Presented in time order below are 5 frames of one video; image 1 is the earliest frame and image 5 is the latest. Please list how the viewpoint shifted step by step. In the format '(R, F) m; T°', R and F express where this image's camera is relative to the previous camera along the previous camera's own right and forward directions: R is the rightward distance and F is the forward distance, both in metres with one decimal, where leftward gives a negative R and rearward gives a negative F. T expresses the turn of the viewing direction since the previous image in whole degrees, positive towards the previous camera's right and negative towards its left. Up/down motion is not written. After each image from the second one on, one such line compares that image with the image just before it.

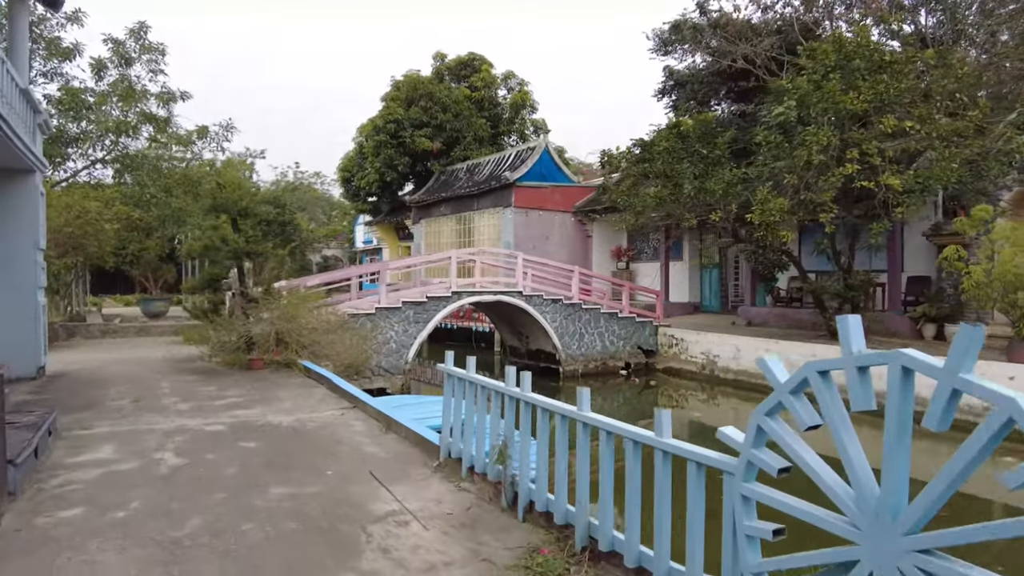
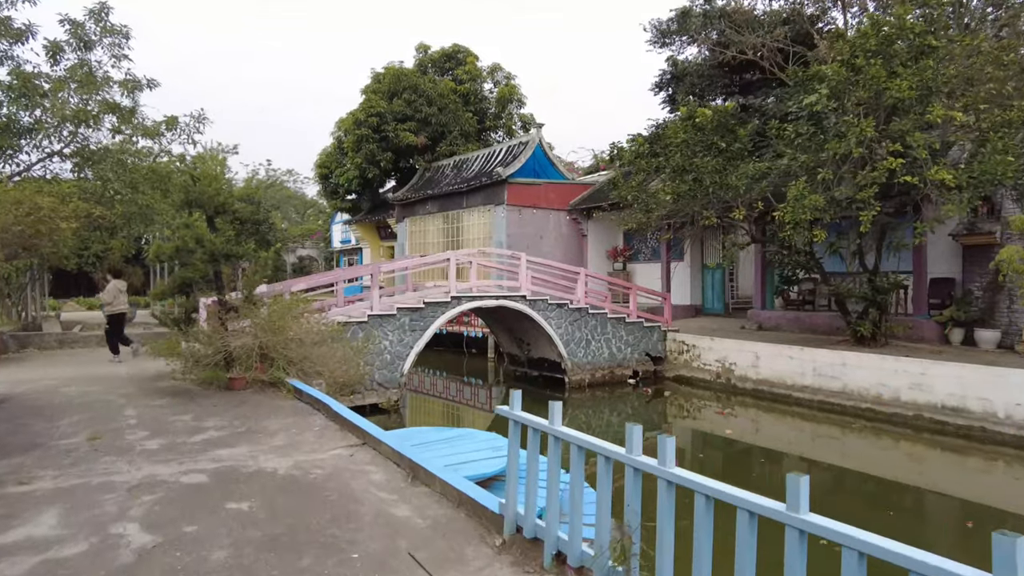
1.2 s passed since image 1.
(-0.5, +0.9) m; +2°
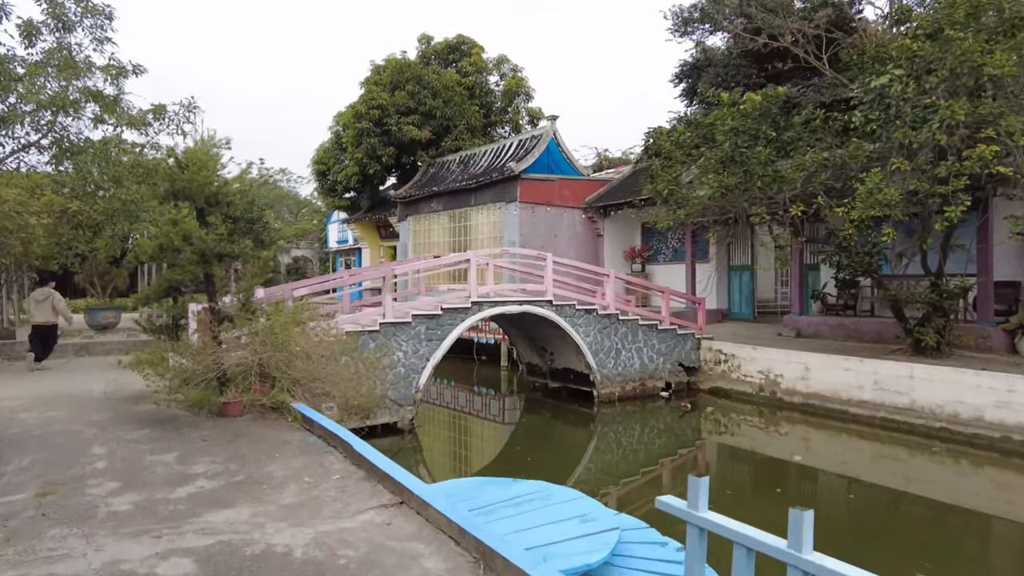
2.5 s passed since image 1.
(-0.5, +1.1) m; +1°
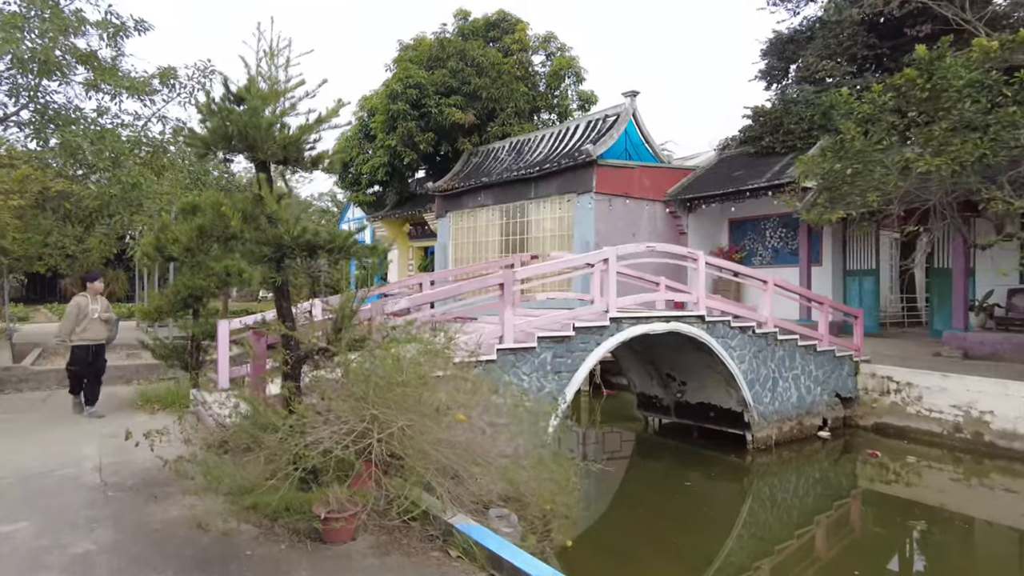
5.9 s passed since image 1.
(-1.6, +2.5) m; +1°
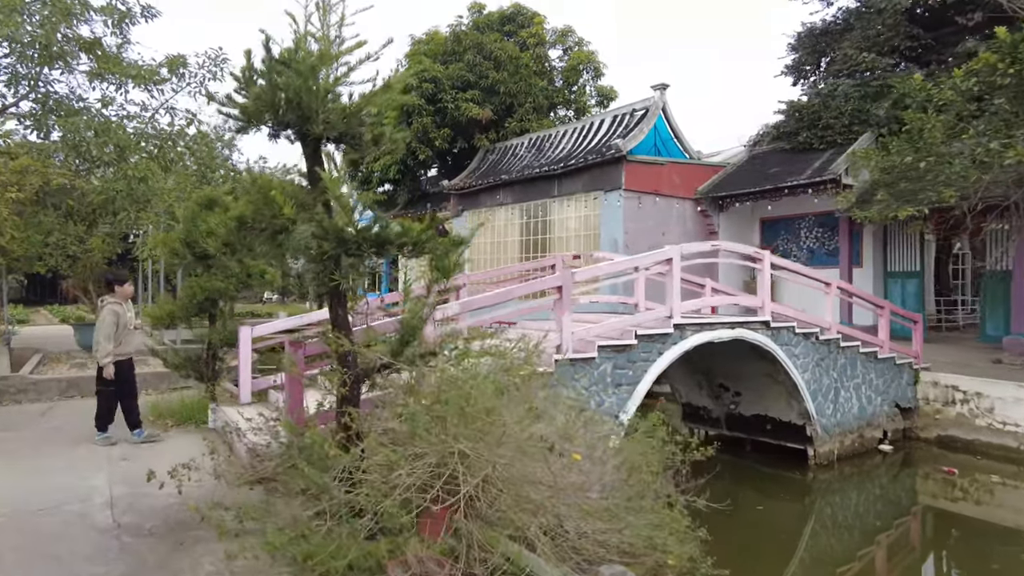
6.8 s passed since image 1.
(-0.5, +0.6) m; 0°
